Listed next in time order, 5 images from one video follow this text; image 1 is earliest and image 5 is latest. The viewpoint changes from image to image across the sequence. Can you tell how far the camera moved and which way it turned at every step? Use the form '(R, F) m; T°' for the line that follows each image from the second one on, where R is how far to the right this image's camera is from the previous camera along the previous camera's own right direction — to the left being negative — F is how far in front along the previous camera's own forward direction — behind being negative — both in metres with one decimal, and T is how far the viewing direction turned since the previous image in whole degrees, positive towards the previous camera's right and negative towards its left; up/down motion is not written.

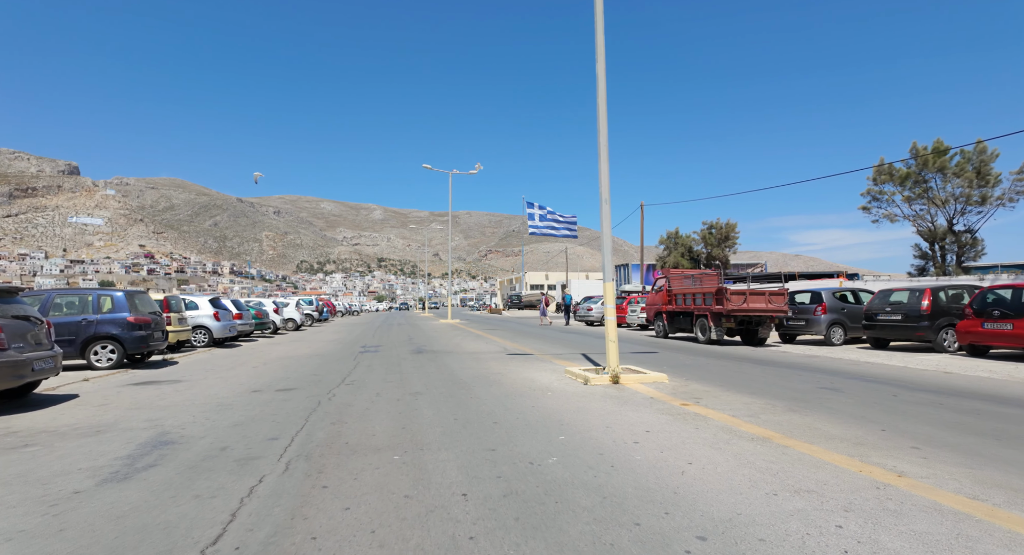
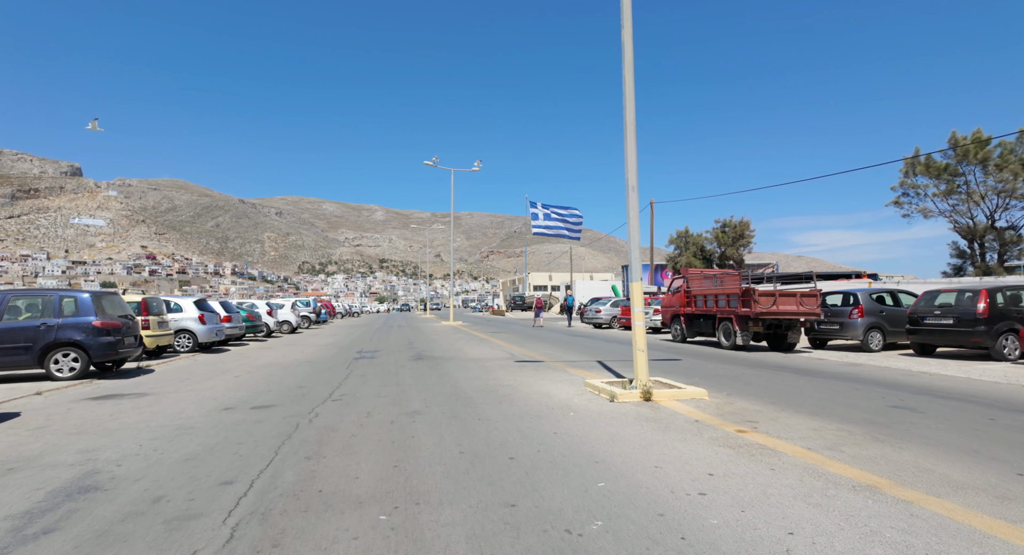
(-0.2, +1.3) m; 0°
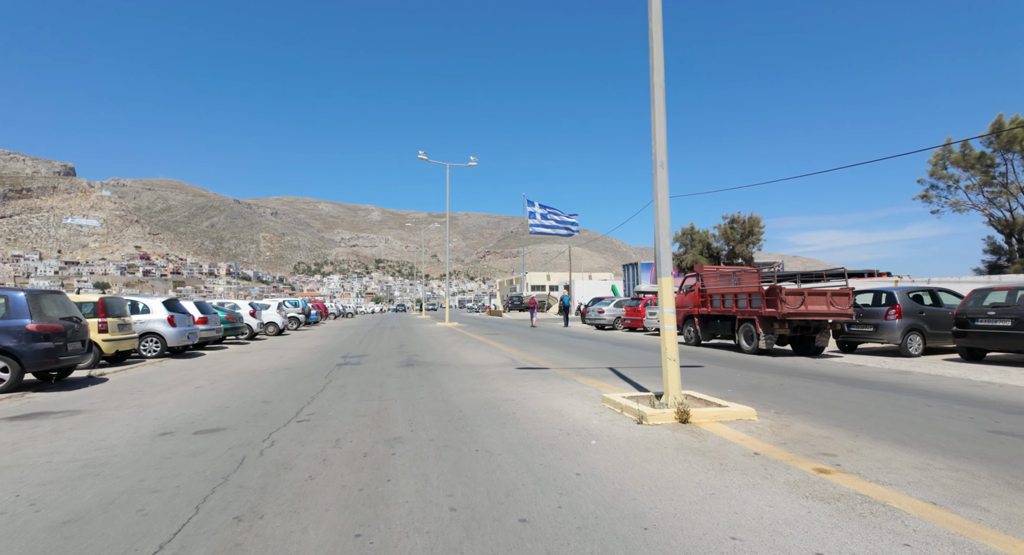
(-0.1, +1.5) m; 0°
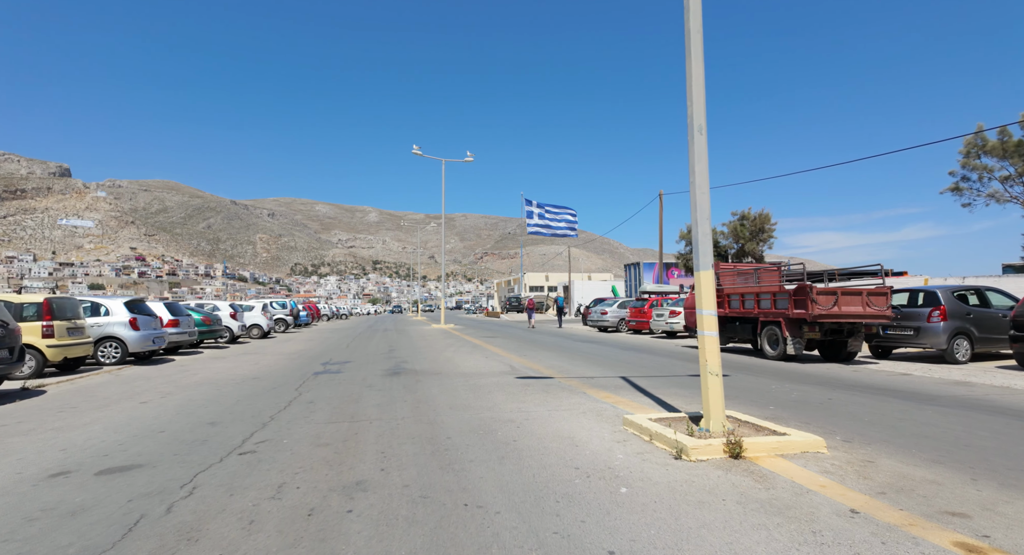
(0.0, +1.5) m; 0°
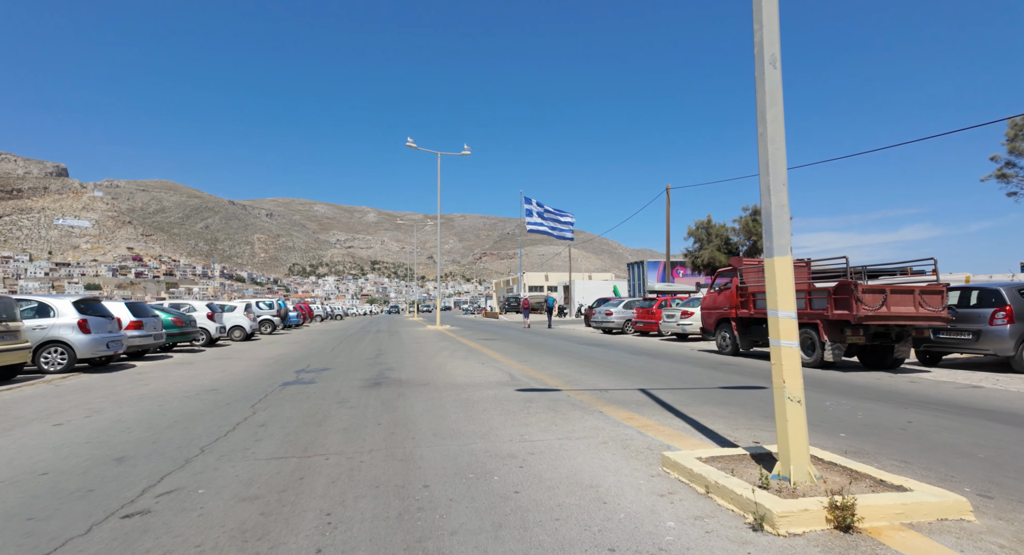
(0.0, +1.6) m; 0°
